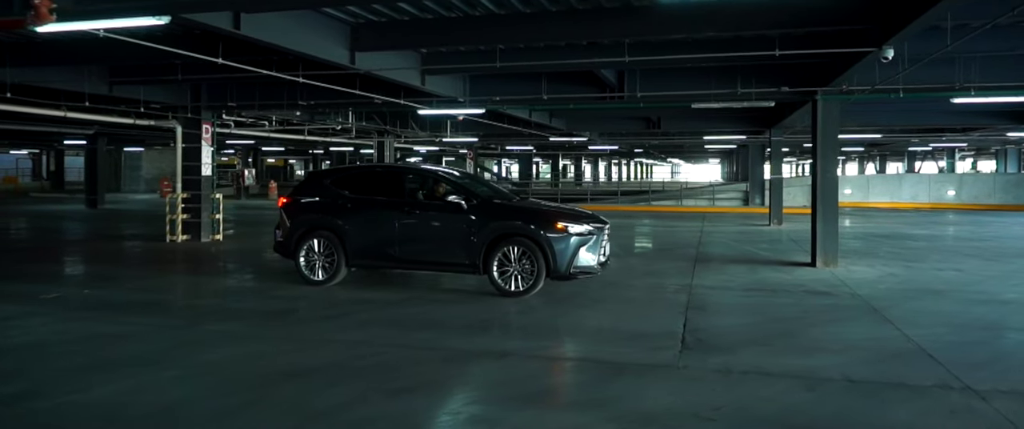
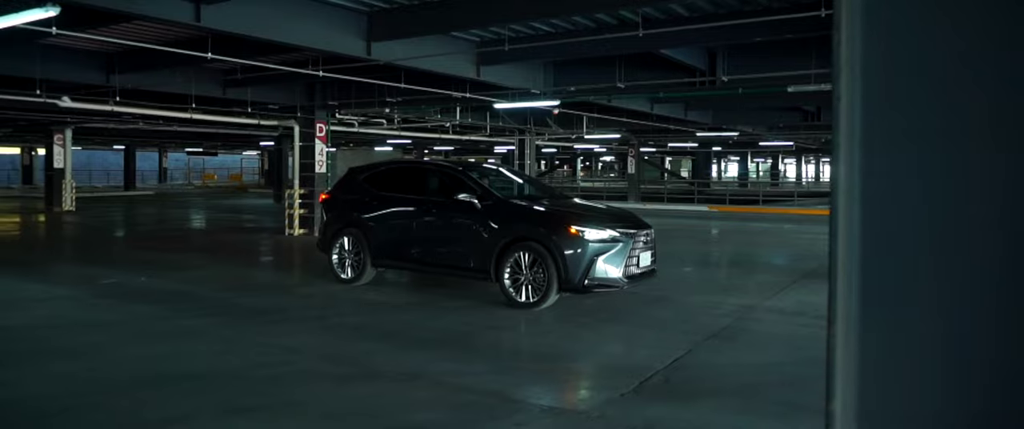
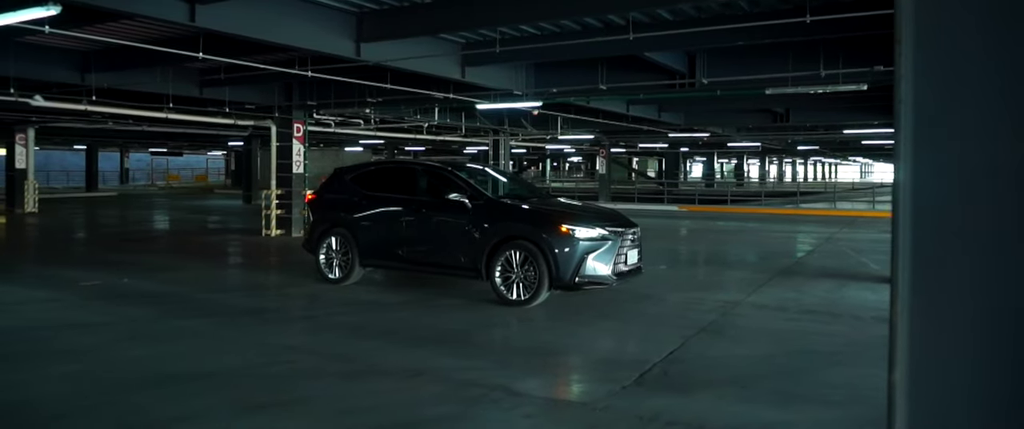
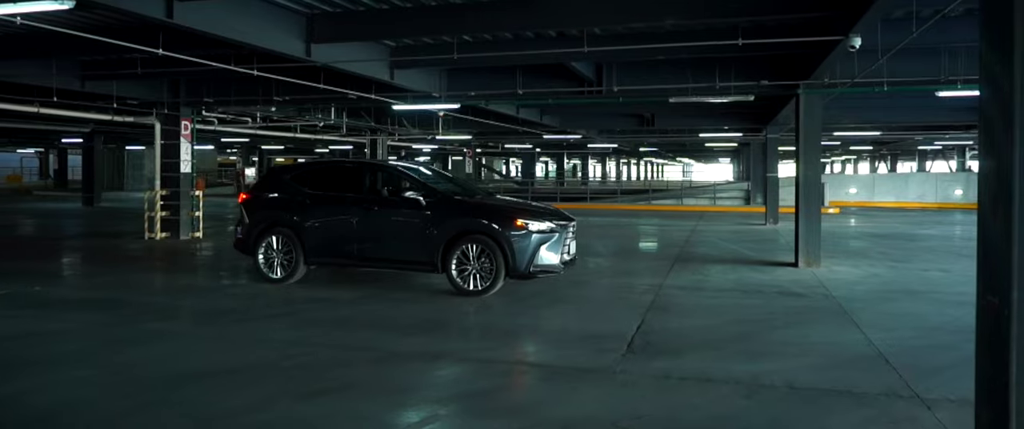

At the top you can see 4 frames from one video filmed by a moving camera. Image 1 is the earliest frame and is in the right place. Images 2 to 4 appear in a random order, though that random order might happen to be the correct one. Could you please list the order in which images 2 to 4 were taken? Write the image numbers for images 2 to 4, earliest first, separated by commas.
4, 3, 2
